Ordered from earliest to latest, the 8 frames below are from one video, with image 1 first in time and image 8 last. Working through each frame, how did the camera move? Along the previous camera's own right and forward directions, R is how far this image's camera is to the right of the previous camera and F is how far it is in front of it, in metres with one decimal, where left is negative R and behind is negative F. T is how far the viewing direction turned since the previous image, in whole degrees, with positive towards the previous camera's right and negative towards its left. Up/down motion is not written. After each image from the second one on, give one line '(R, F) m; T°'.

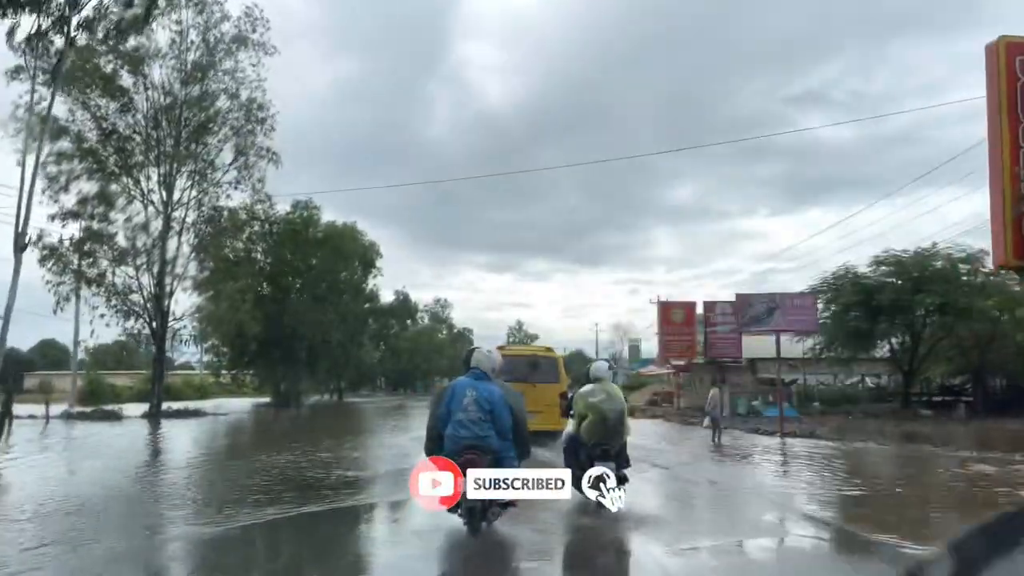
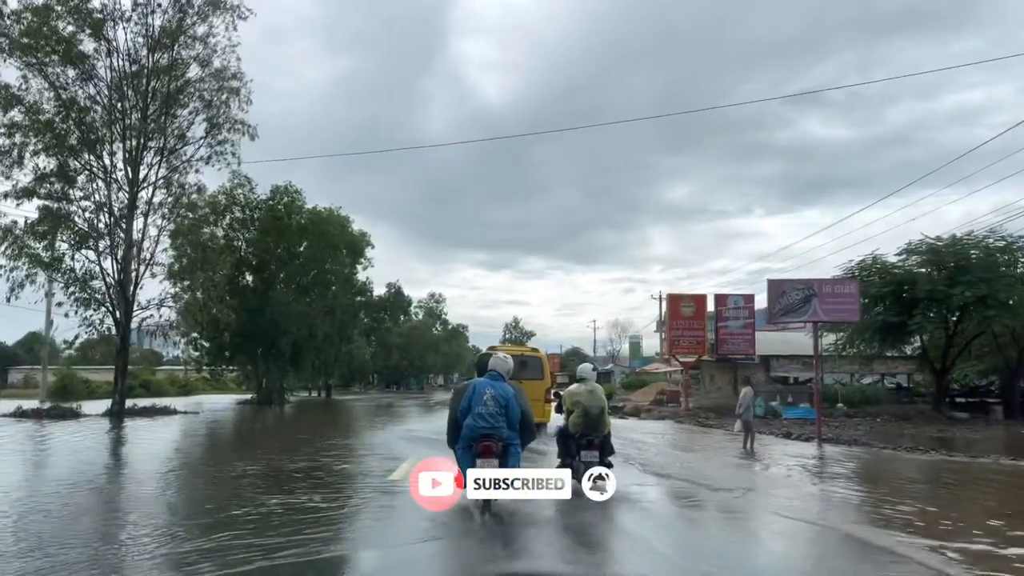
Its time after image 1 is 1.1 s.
(-0.1, +2.5) m; 0°
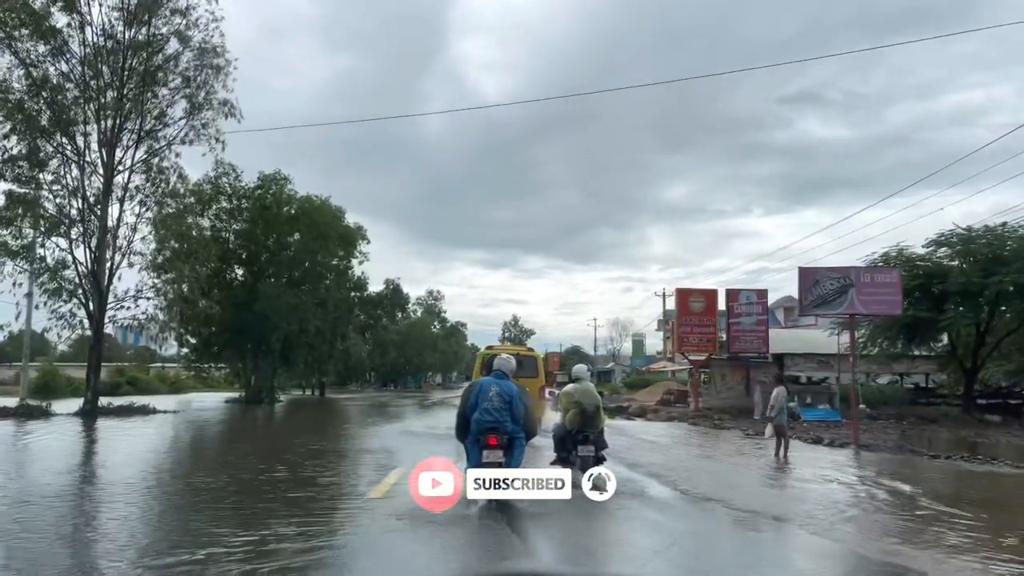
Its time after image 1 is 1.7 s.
(-0.1, +1.7) m; 0°
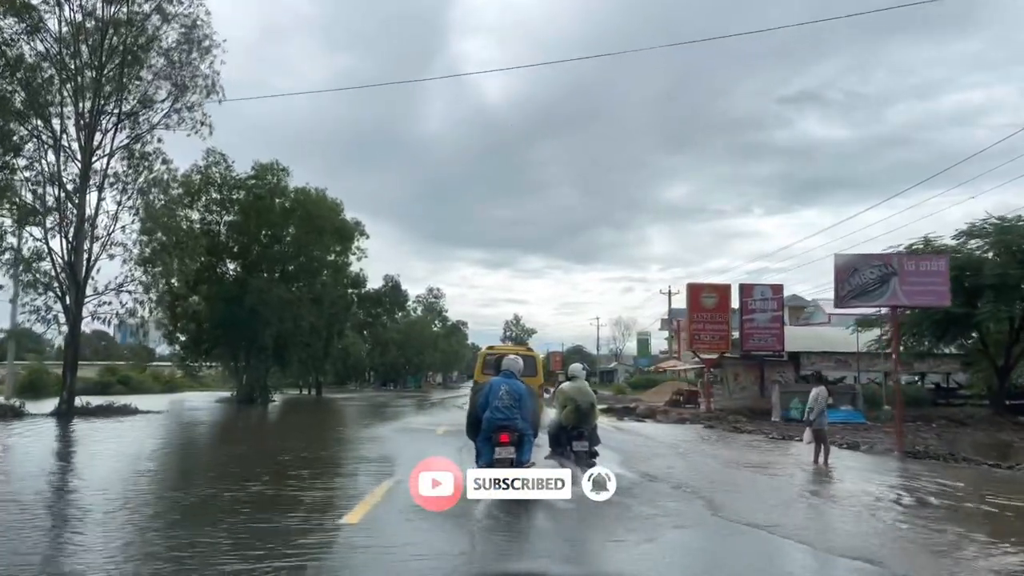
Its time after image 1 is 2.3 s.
(-0.1, +1.5) m; 0°
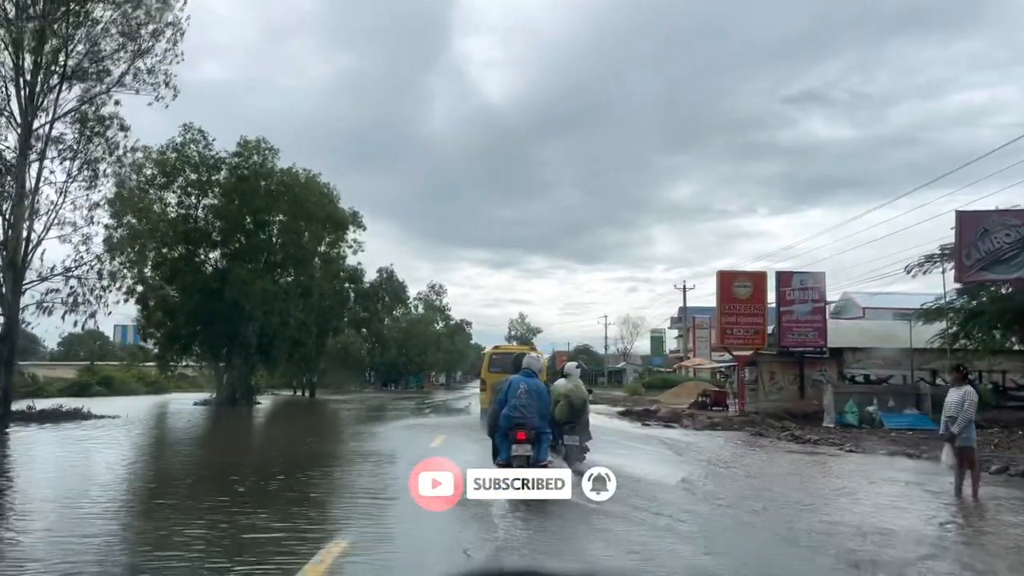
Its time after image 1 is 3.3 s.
(-0.2, +3.4) m; 0°
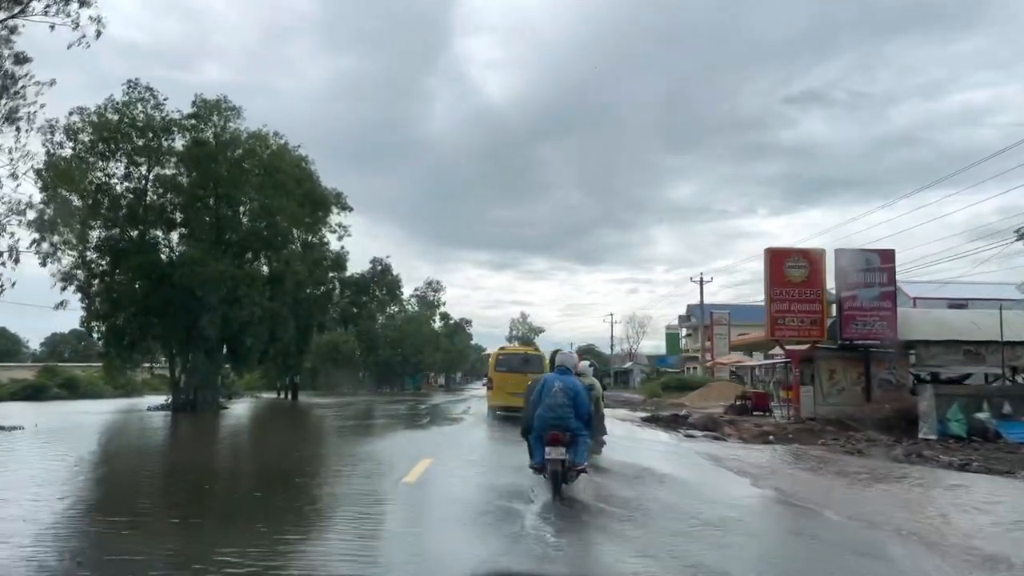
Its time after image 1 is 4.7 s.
(-0.1, +4.8) m; 0°
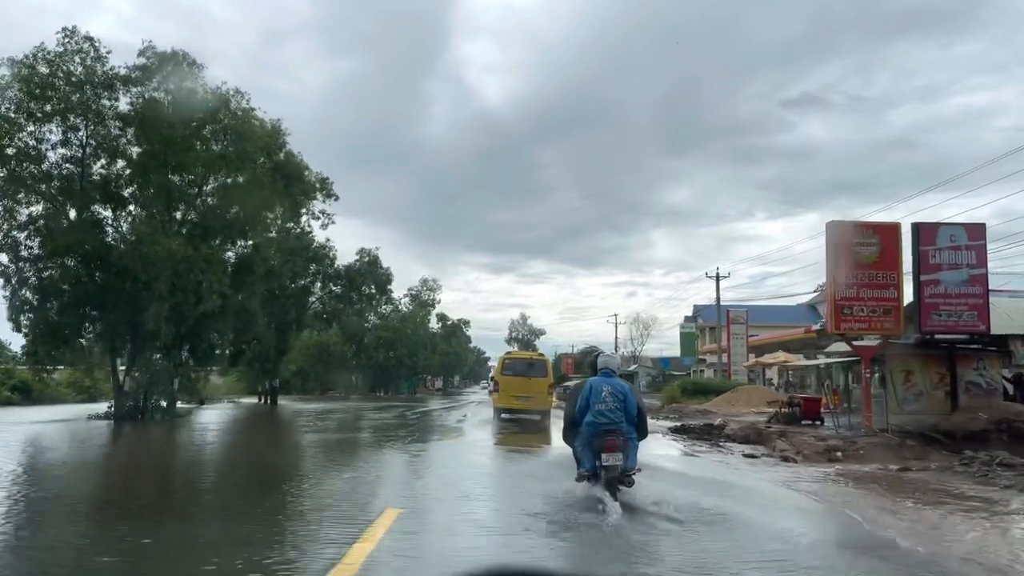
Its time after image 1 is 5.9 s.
(-0.2, +4.3) m; 0°
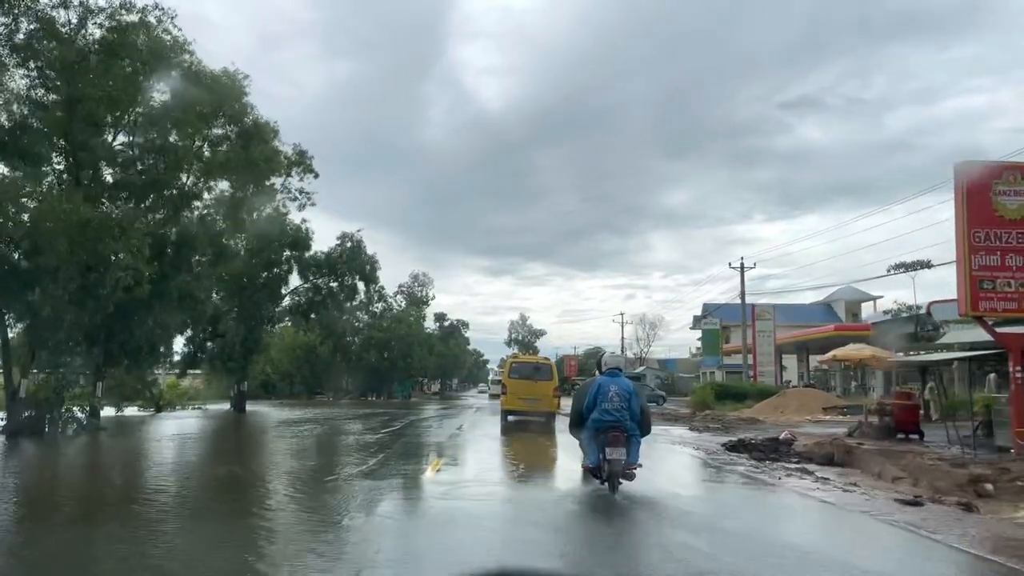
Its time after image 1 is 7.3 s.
(-0.2, +5.3) m; 0°
